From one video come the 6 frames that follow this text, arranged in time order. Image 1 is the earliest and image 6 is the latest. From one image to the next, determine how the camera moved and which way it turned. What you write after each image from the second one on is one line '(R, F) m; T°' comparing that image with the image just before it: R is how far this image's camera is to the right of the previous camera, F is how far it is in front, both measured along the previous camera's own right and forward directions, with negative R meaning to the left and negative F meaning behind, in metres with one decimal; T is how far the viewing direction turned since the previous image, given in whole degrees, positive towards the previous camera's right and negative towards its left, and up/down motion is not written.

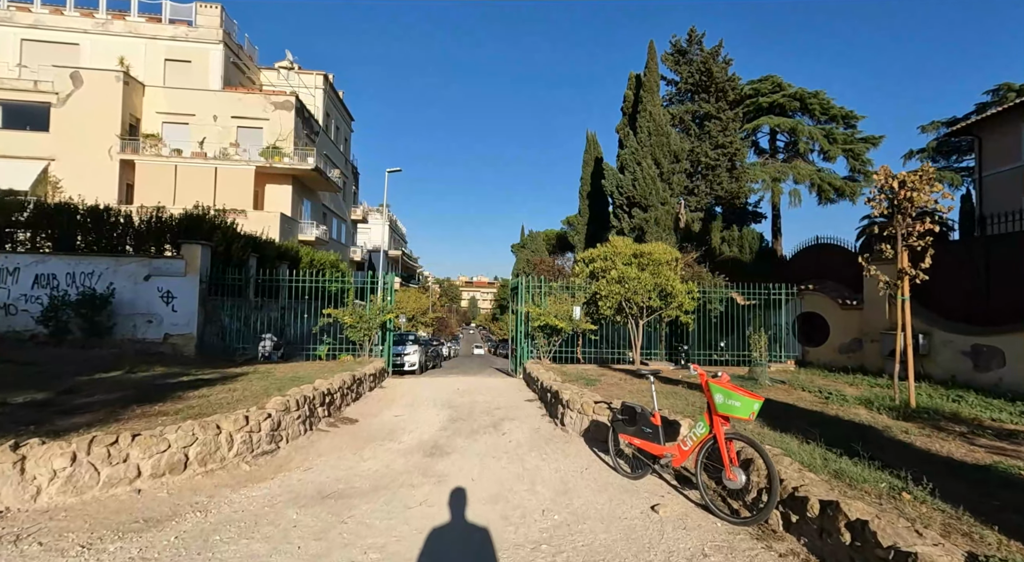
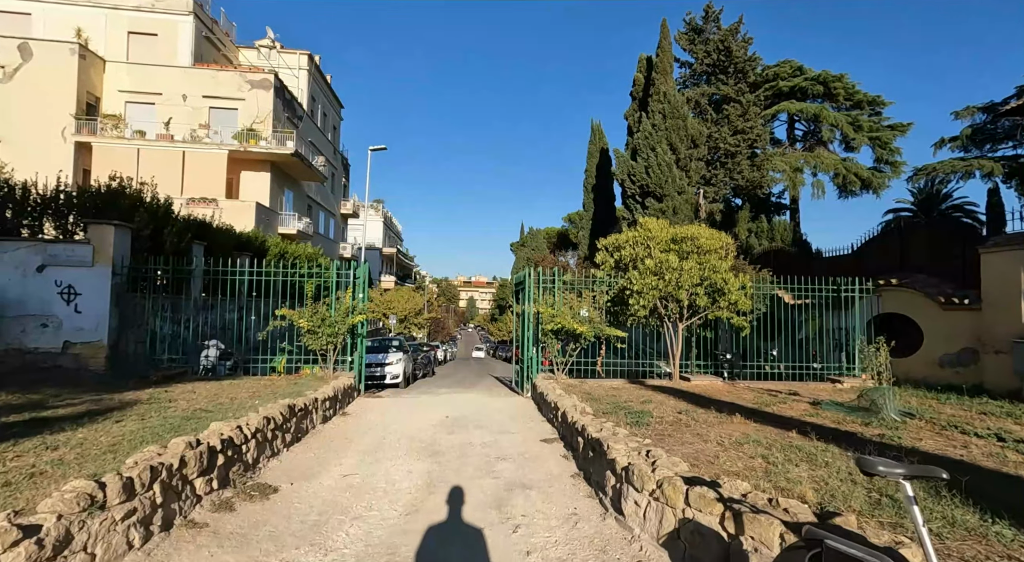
(-0.2, +3.4) m; 0°
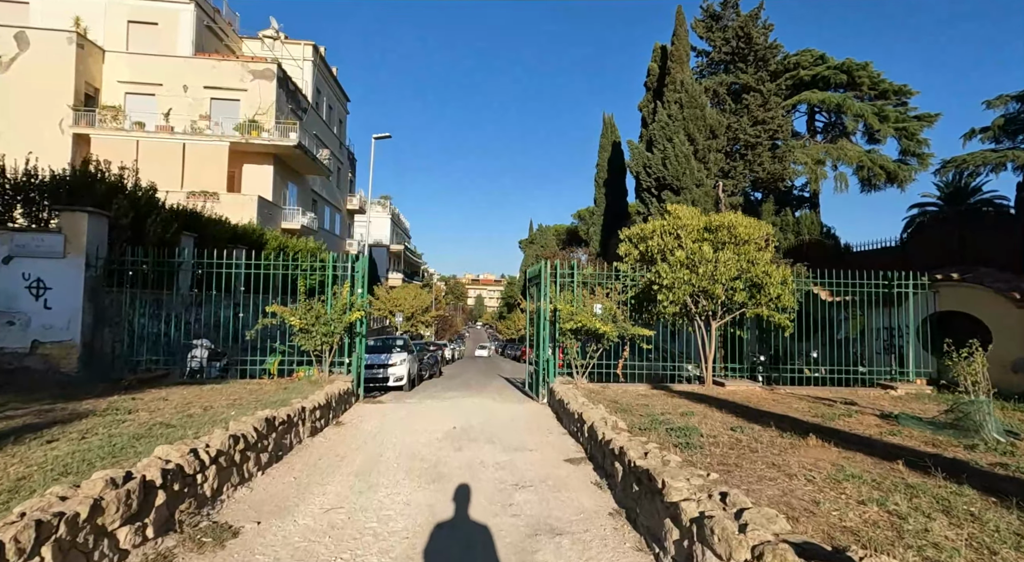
(-0.1, +1.2) m; -1°
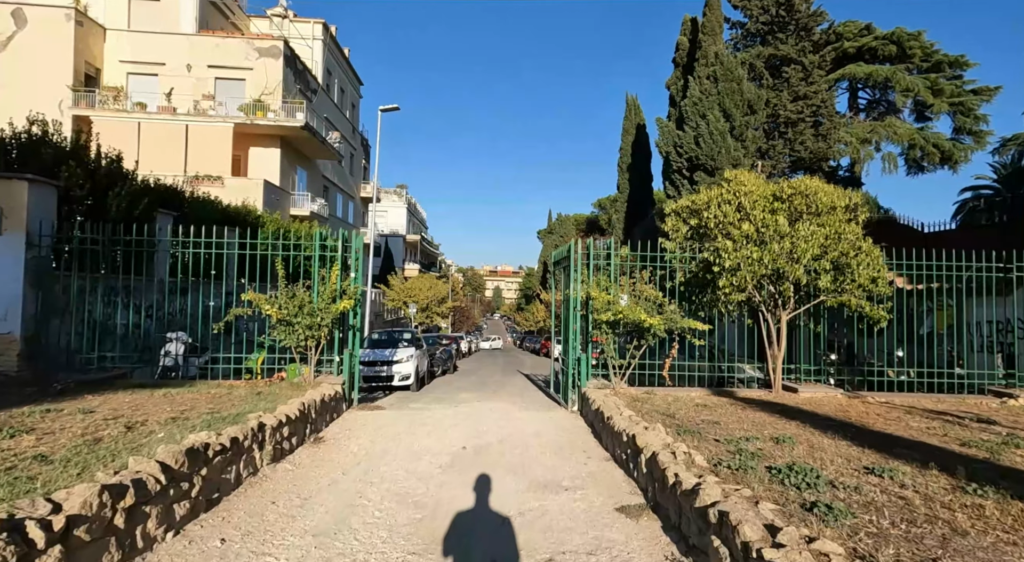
(-0.1, +2.0) m; -2°
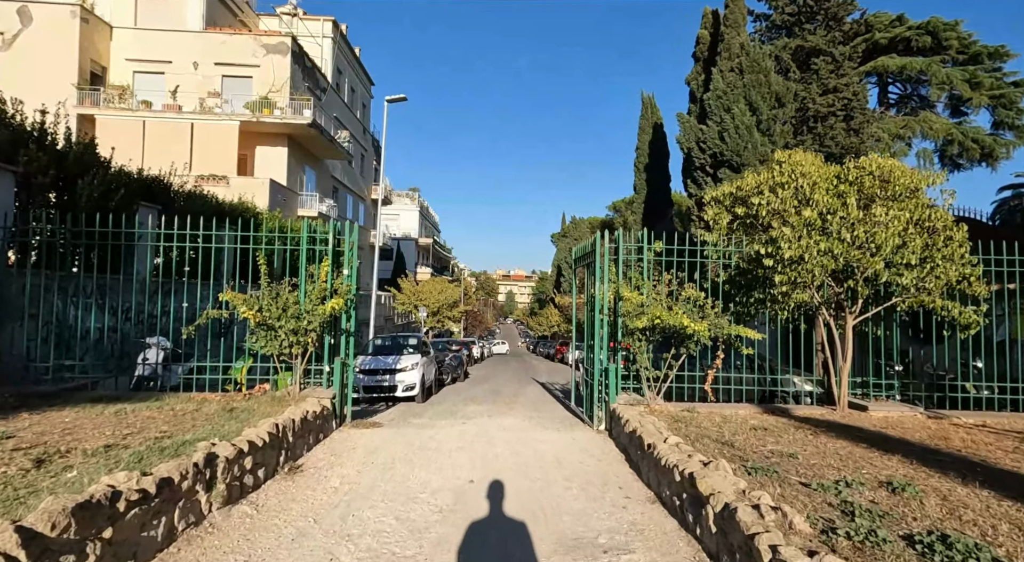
(-0.1, +1.3) m; -1°
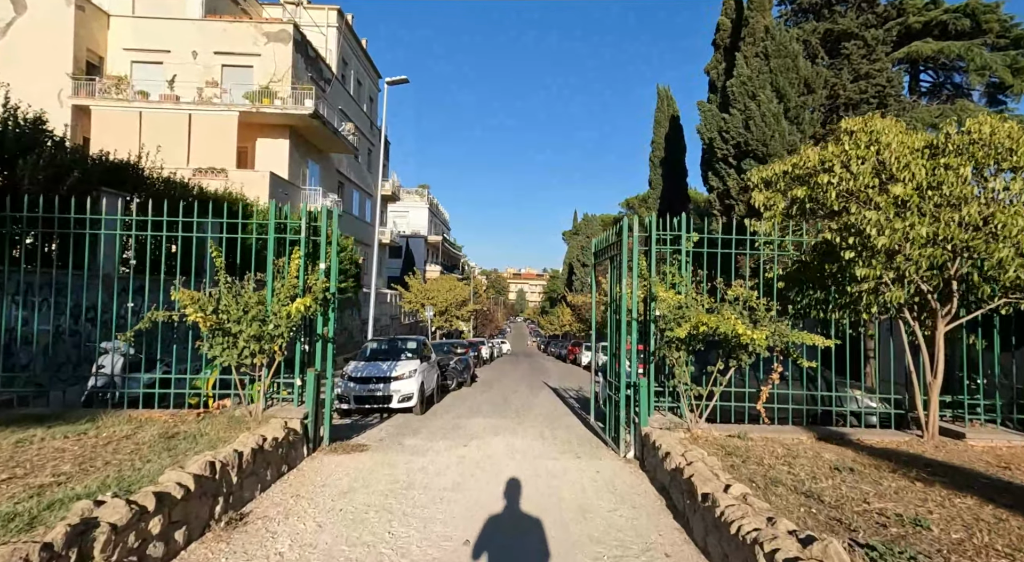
(0.0, +1.4) m; -1°
